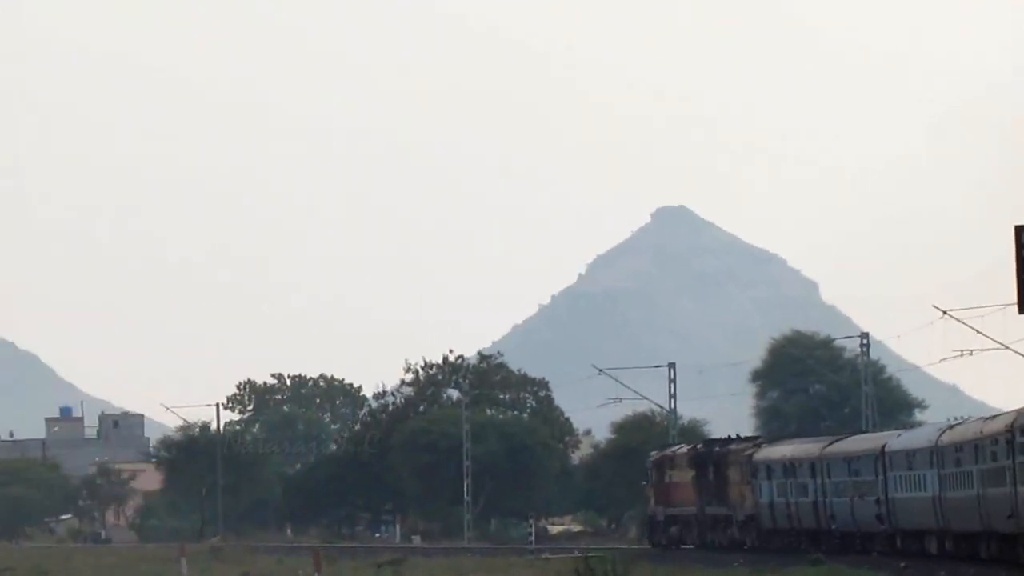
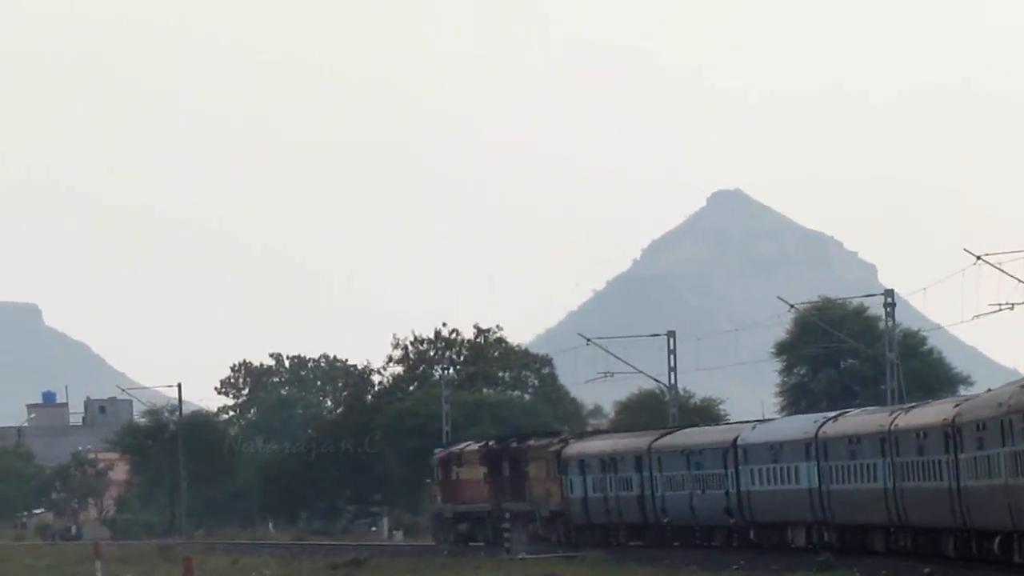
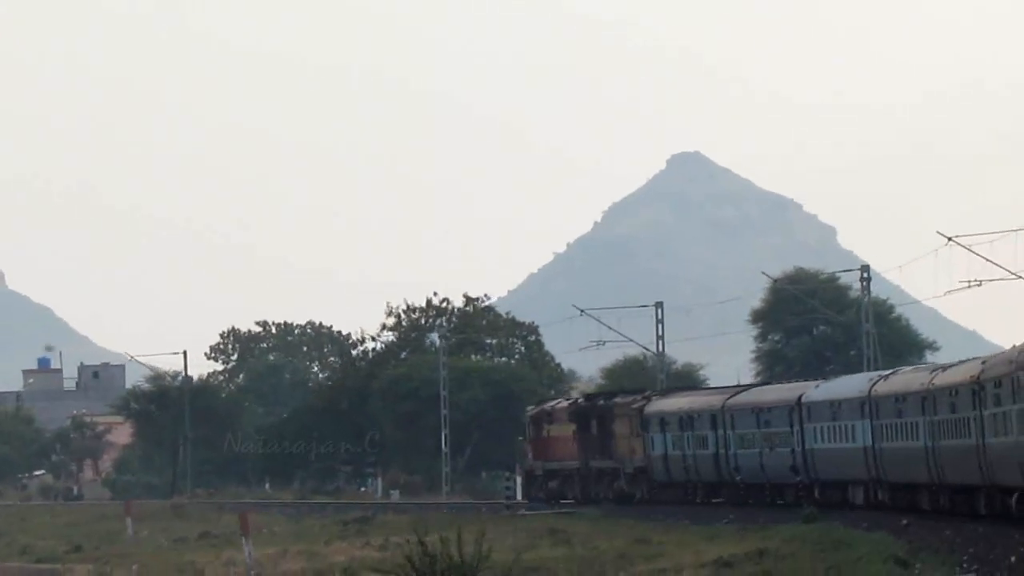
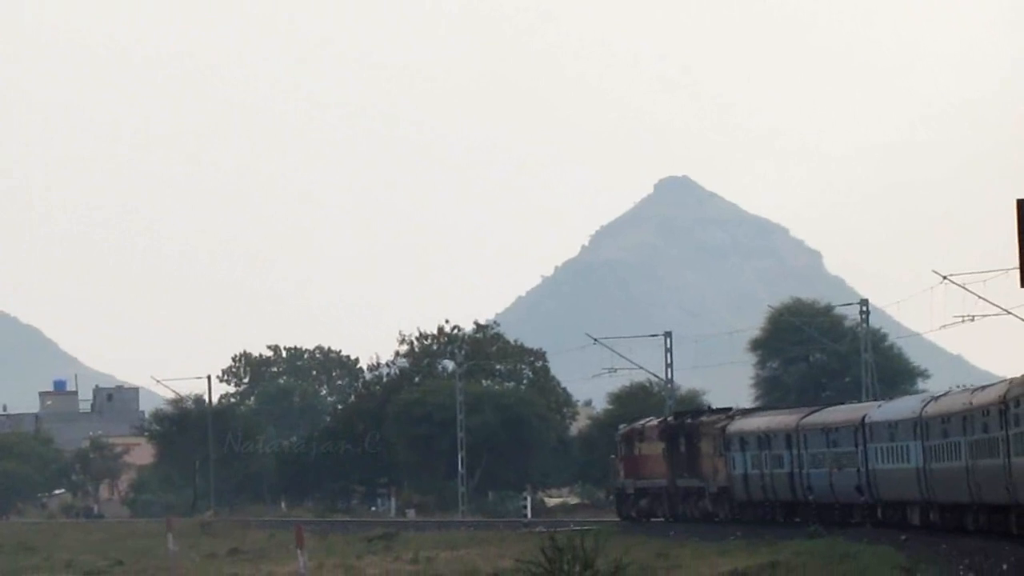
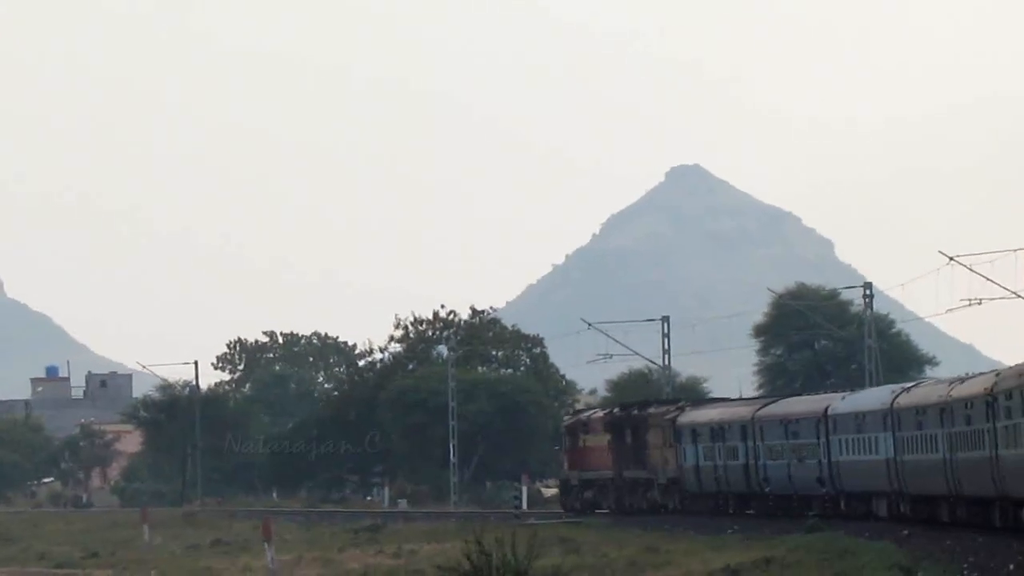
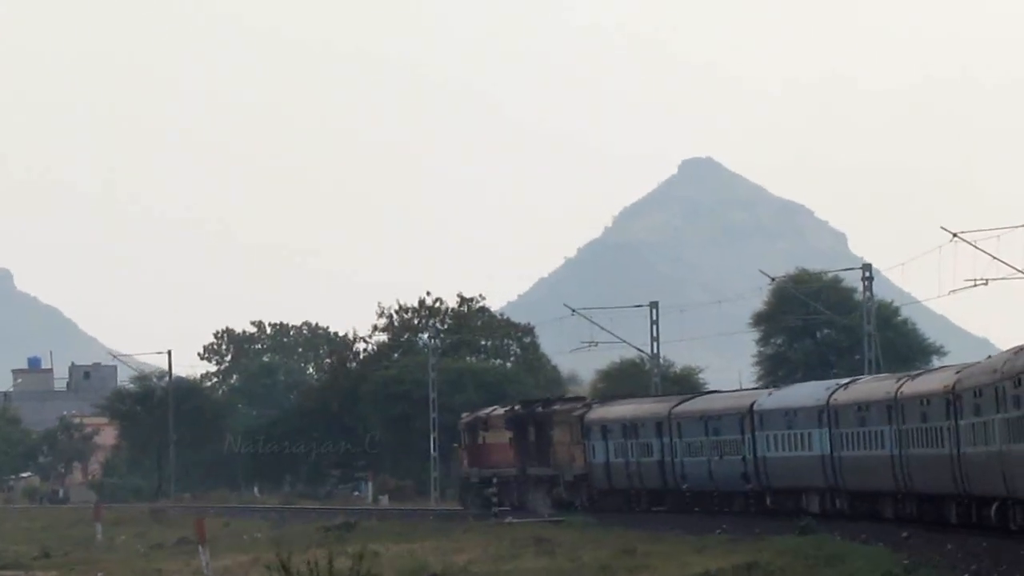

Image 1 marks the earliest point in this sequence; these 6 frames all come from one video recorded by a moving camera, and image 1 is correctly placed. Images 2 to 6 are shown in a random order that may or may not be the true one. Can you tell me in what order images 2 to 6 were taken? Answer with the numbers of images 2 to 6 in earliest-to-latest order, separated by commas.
4, 5, 3, 6, 2
